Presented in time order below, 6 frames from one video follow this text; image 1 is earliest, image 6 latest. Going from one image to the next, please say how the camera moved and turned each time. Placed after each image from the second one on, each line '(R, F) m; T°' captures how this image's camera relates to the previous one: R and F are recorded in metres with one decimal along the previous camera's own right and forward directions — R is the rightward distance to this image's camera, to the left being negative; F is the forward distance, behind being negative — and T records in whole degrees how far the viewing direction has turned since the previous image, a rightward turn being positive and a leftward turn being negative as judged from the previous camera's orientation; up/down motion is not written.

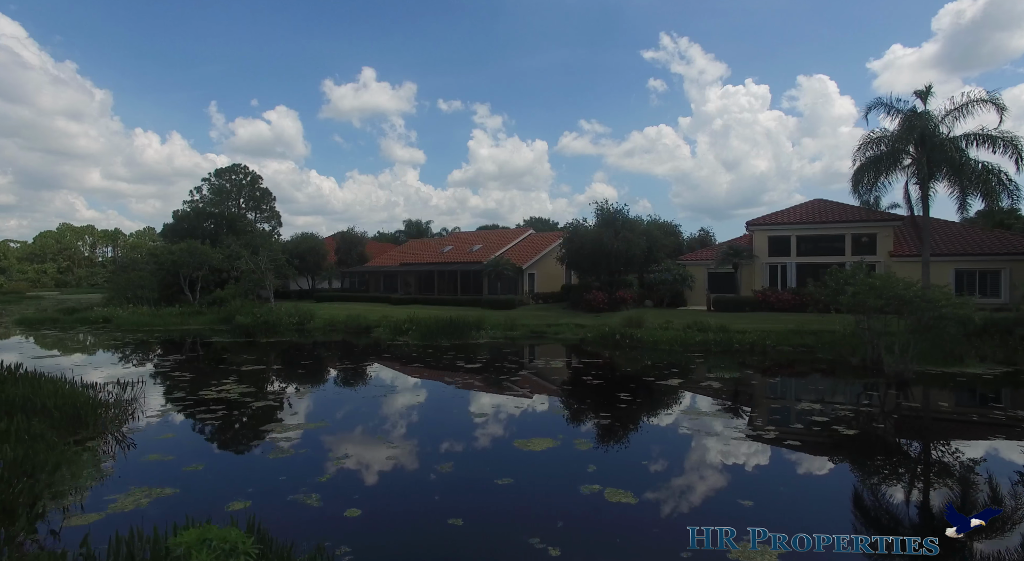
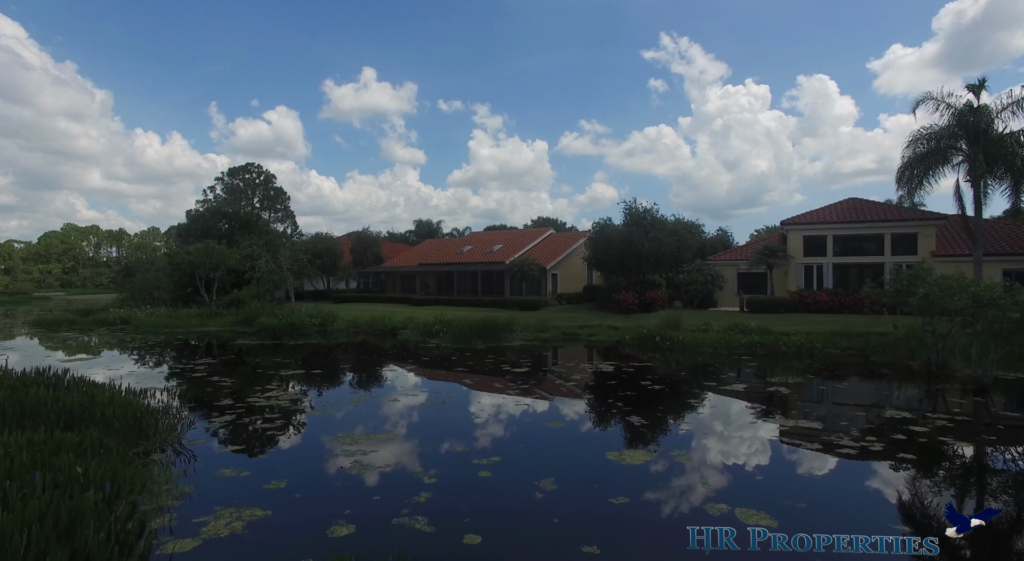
(-0.8, +0.3) m; 0°
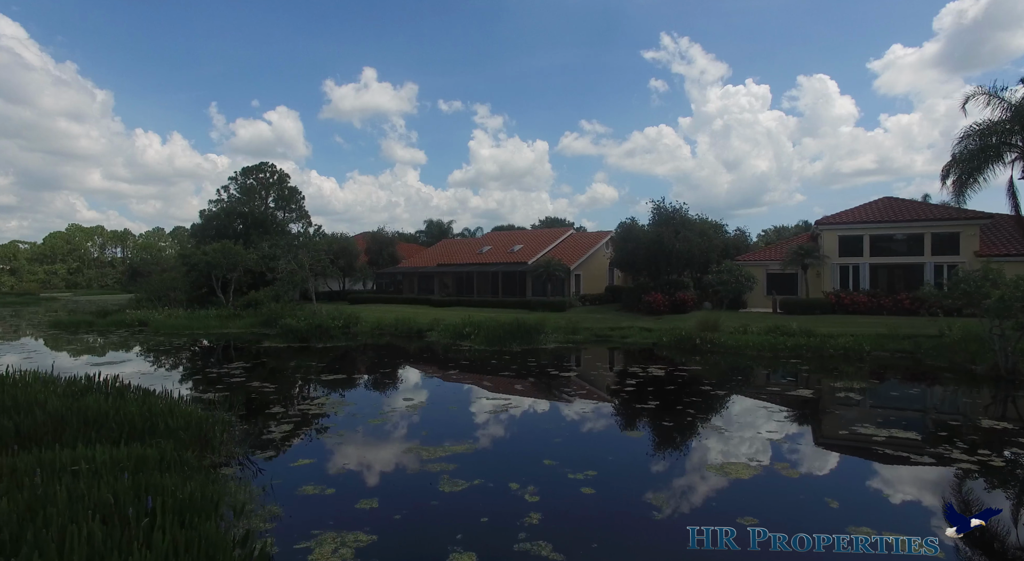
(-0.7, +0.3) m; 0°
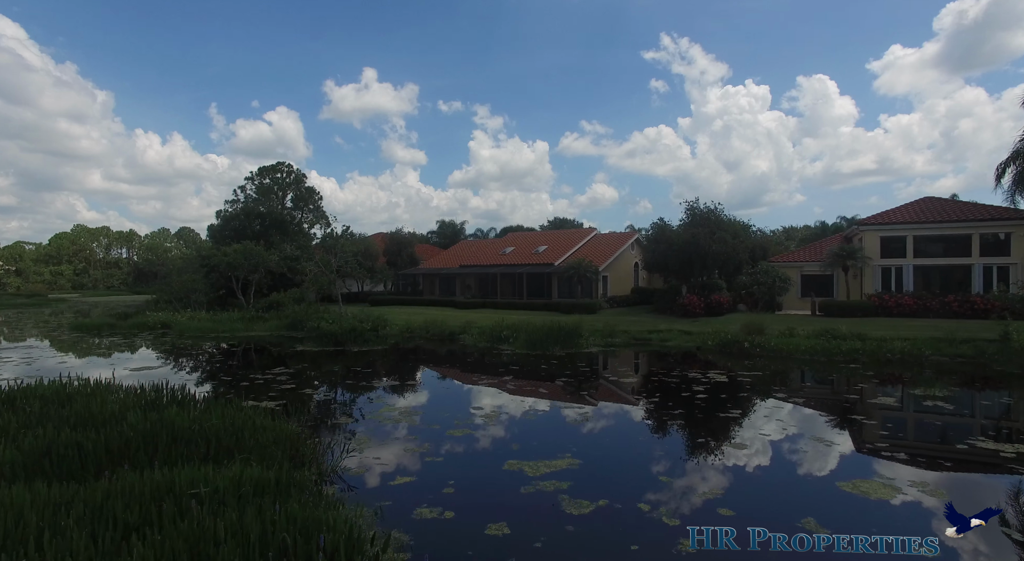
(-0.9, +0.3) m; 0°
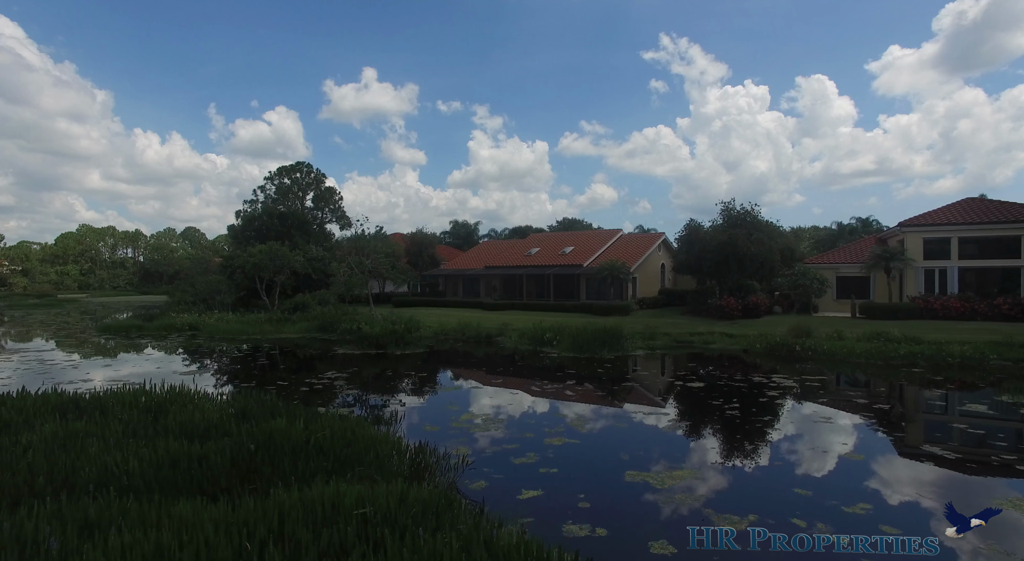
(-1.0, +0.2) m; 0°
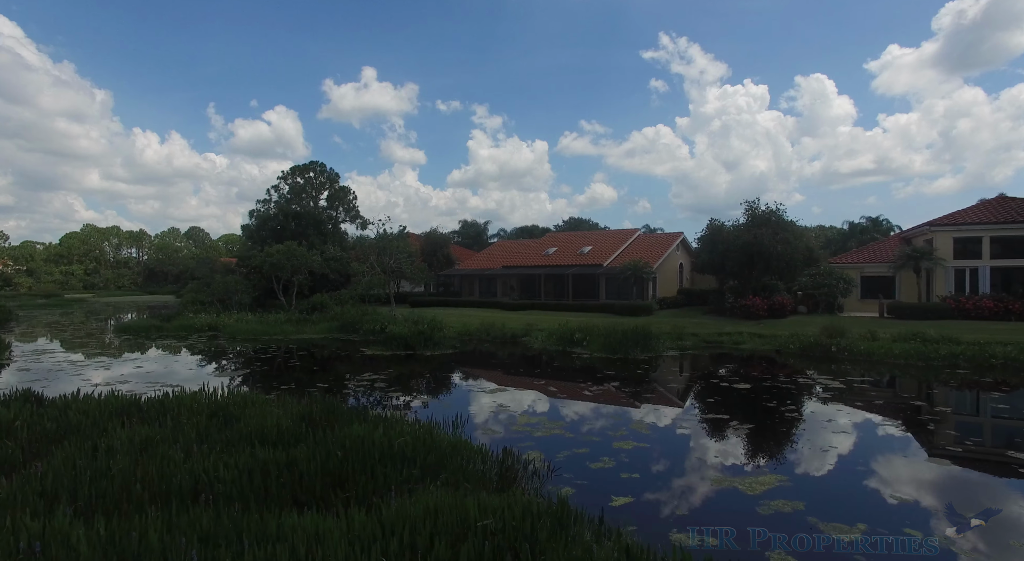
(-0.7, +0.1) m; 0°
